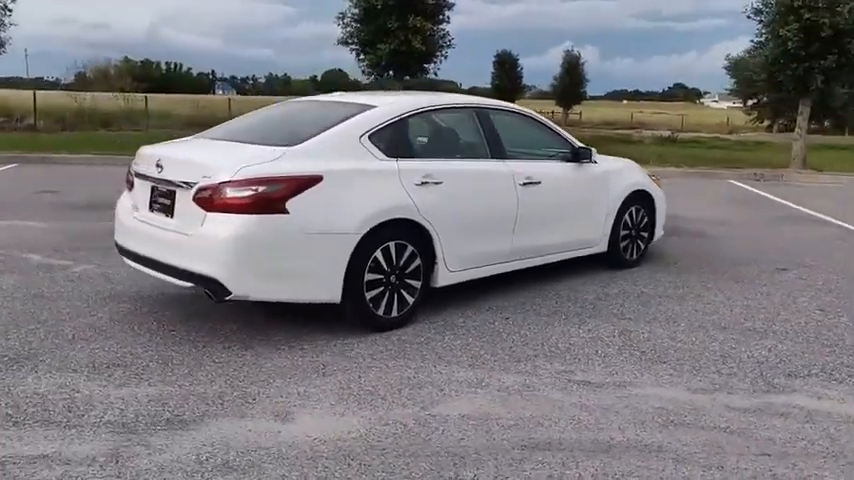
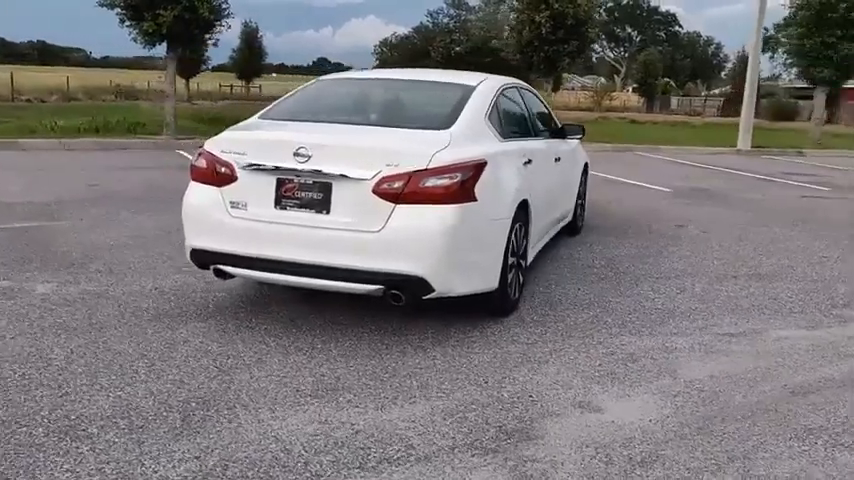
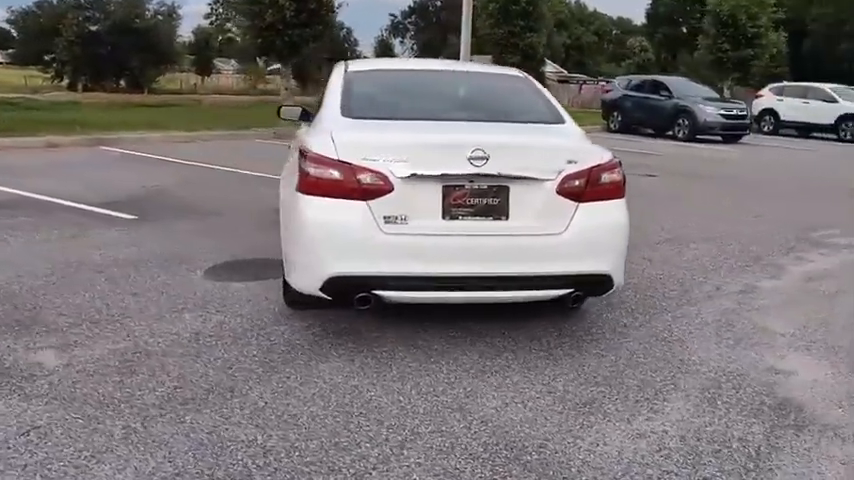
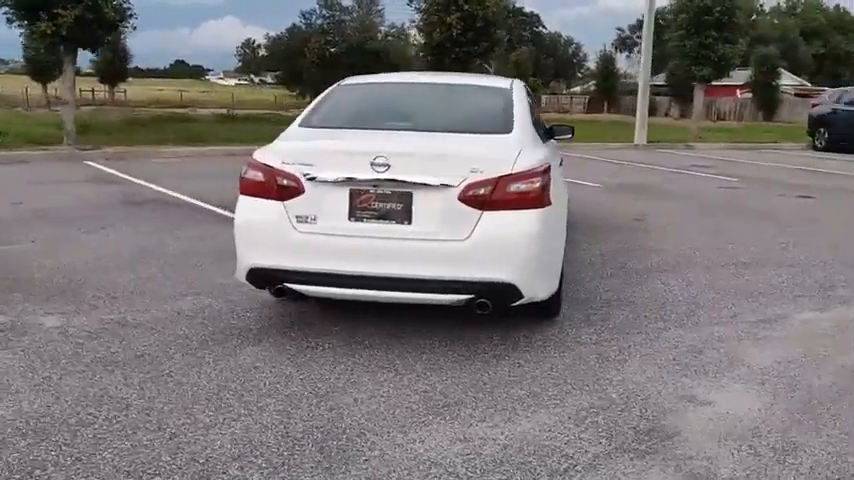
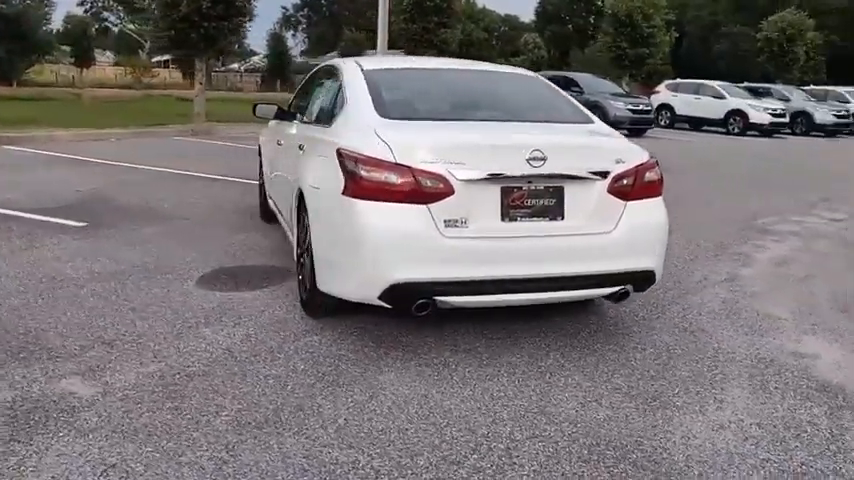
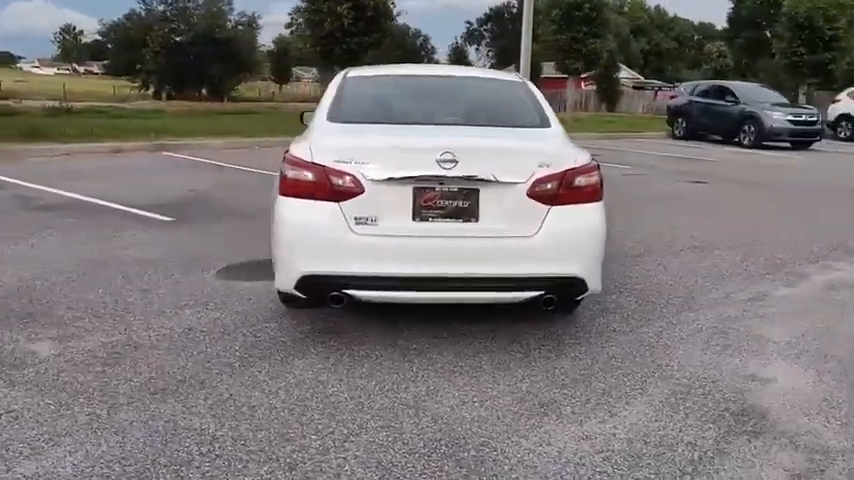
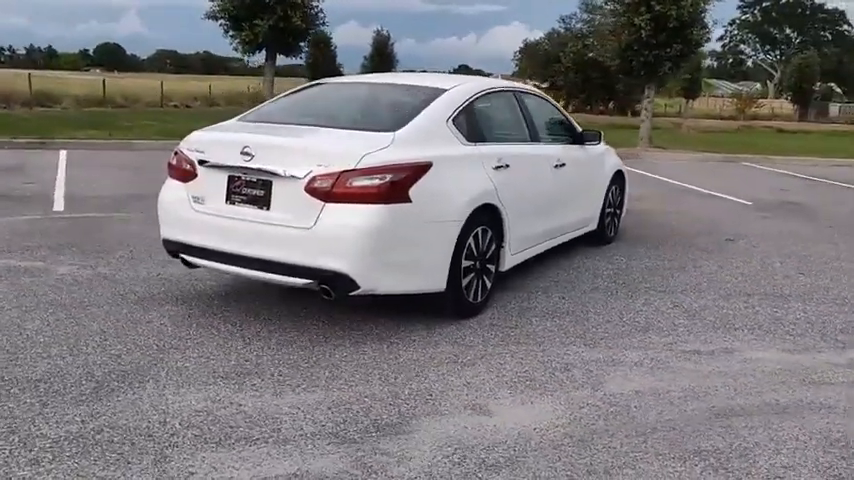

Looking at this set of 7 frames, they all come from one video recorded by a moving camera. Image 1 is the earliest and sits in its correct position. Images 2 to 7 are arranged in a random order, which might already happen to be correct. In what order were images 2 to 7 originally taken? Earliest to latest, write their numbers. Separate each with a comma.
7, 2, 4, 6, 3, 5
